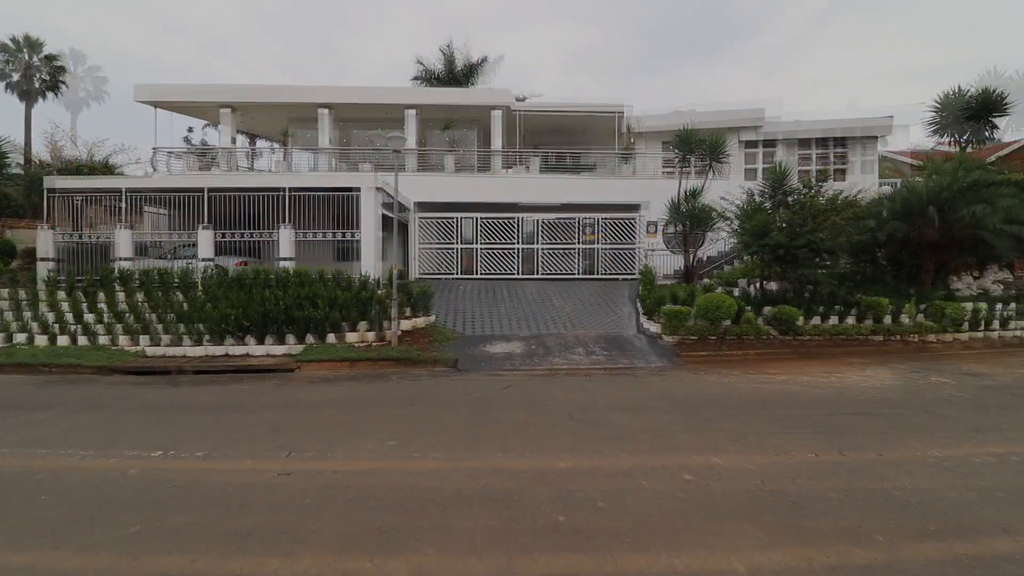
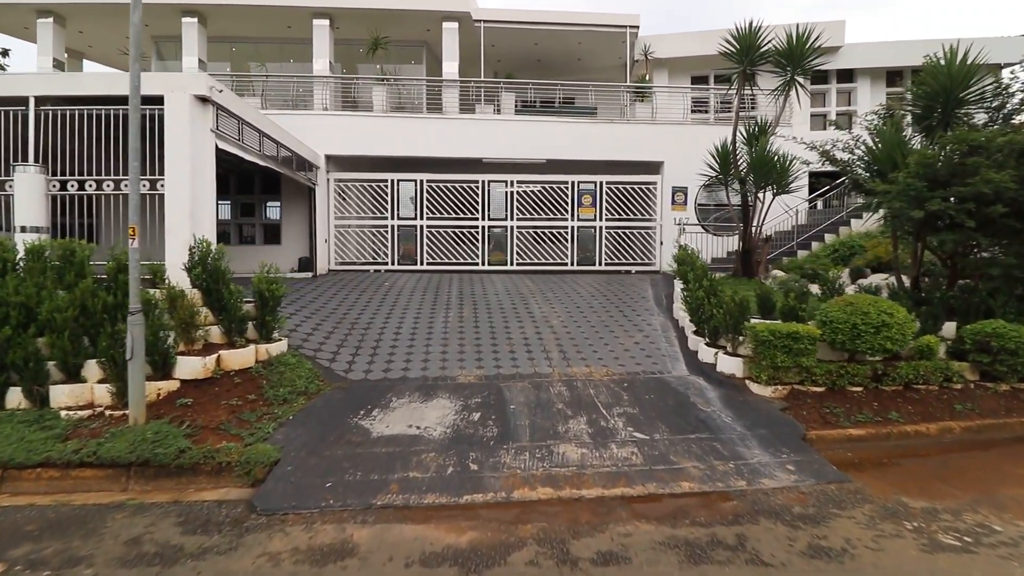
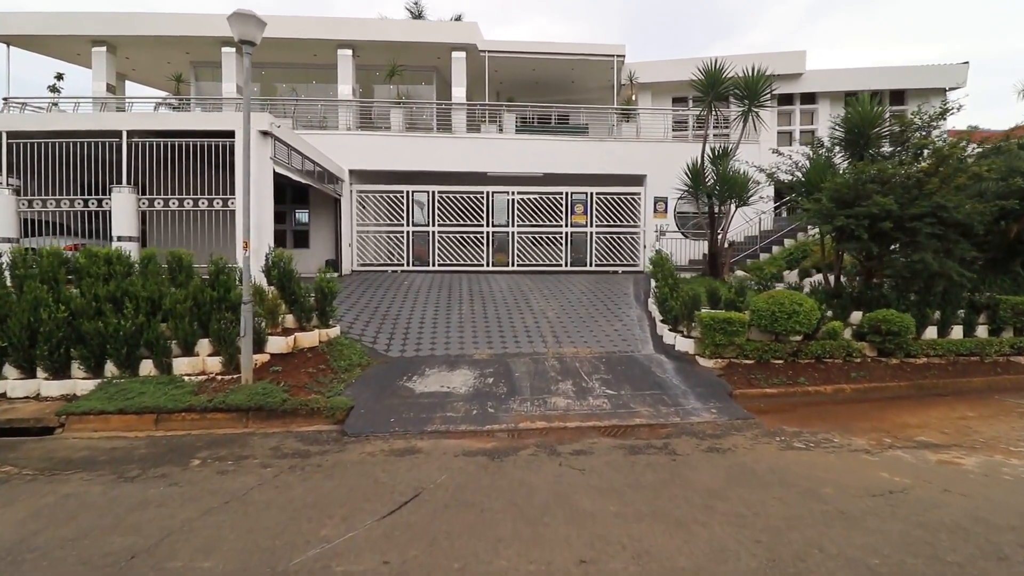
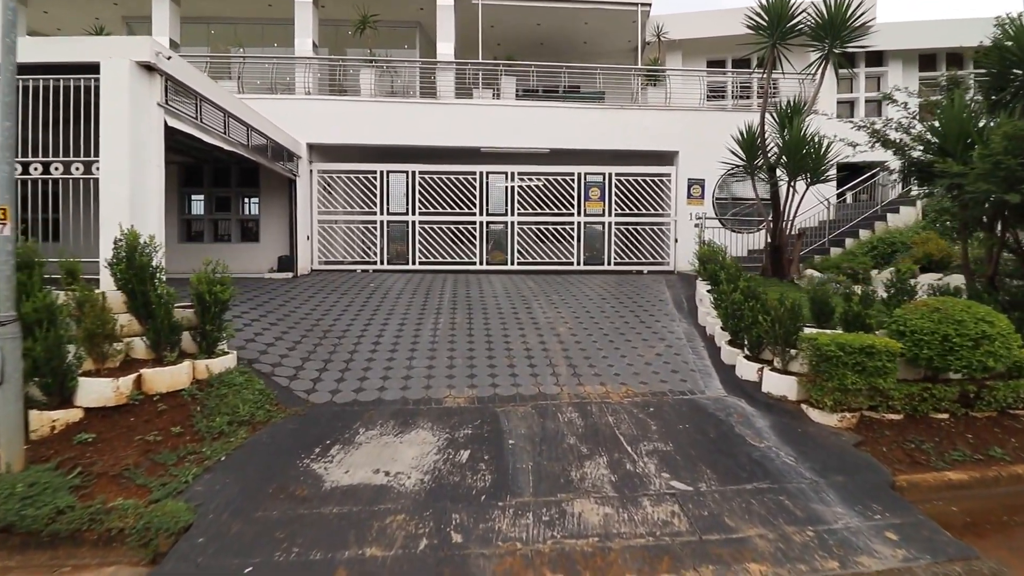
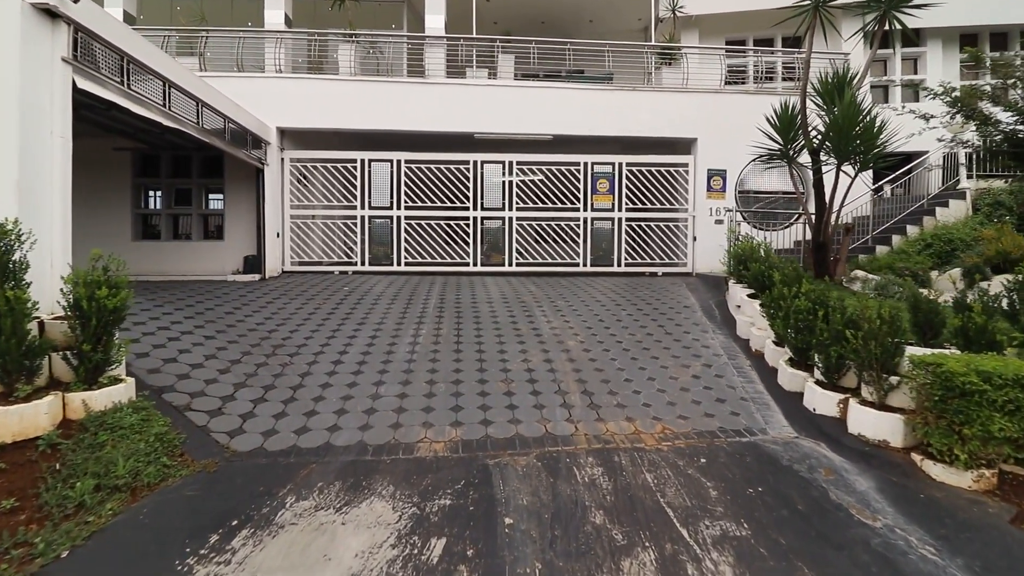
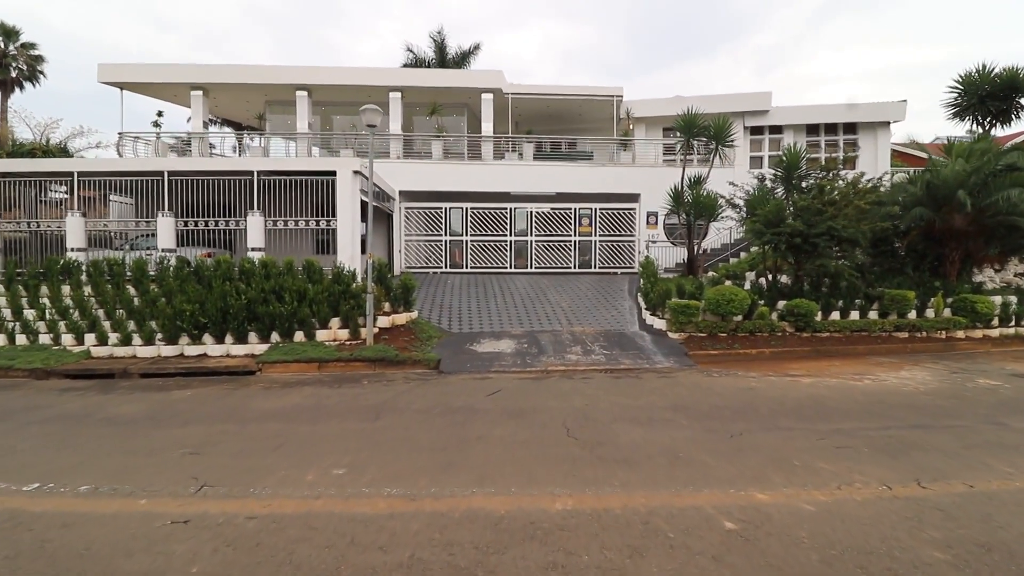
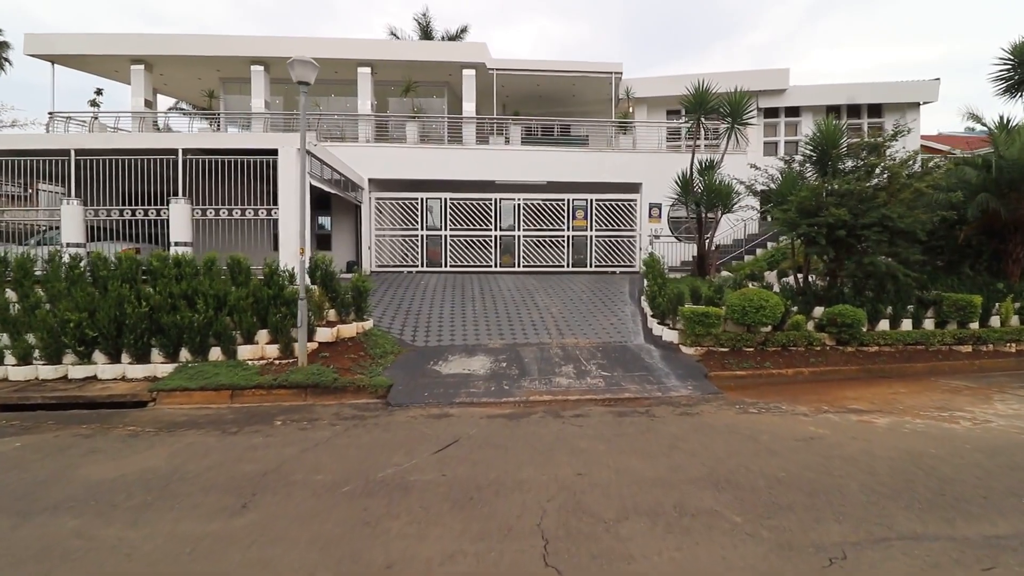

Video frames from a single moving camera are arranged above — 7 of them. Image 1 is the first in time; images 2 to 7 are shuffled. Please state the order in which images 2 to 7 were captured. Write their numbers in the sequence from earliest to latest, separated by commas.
6, 7, 3, 2, 4, 5
